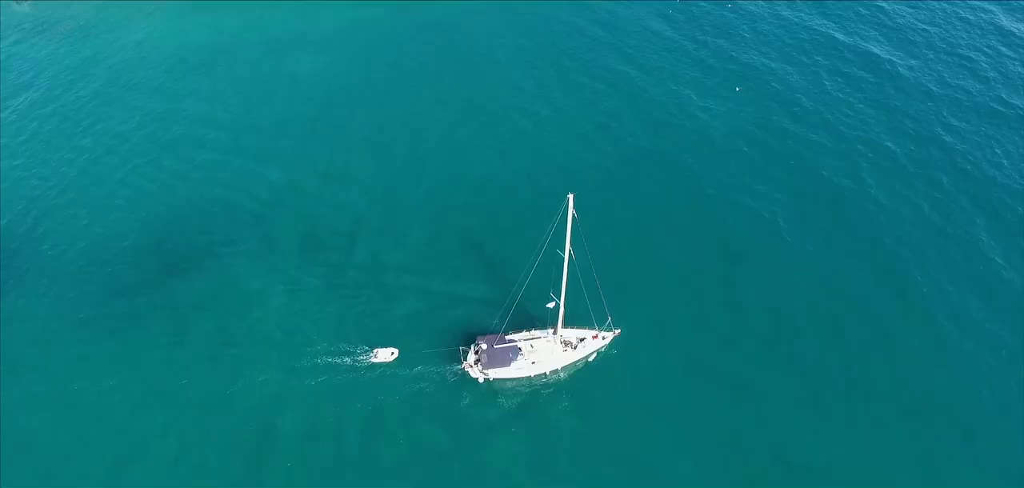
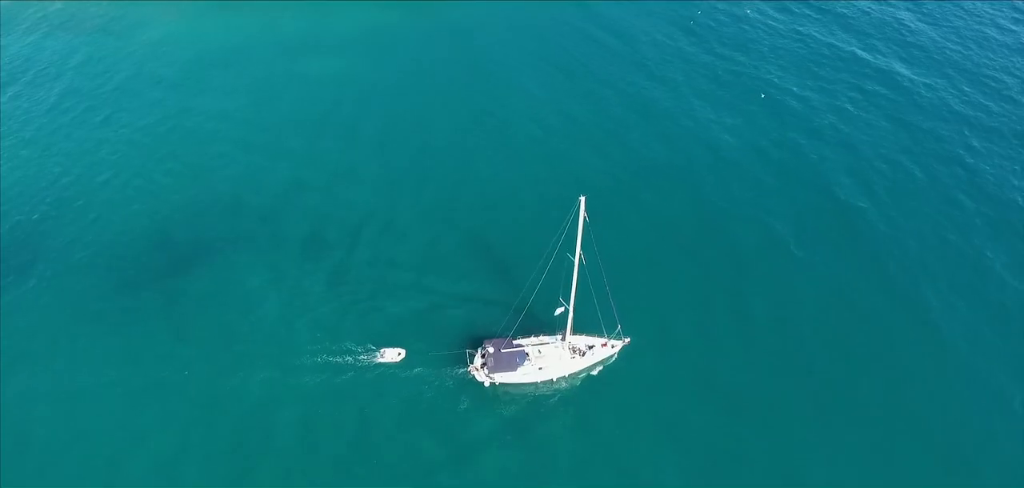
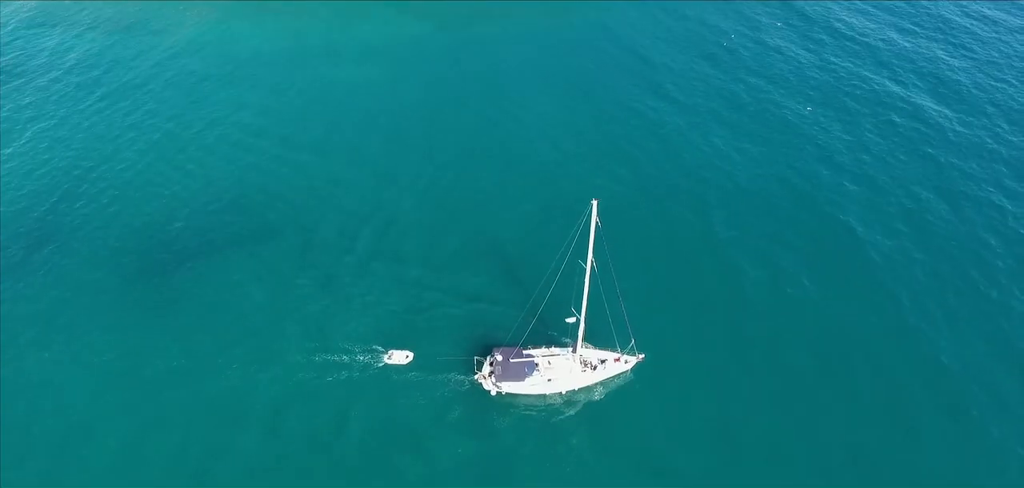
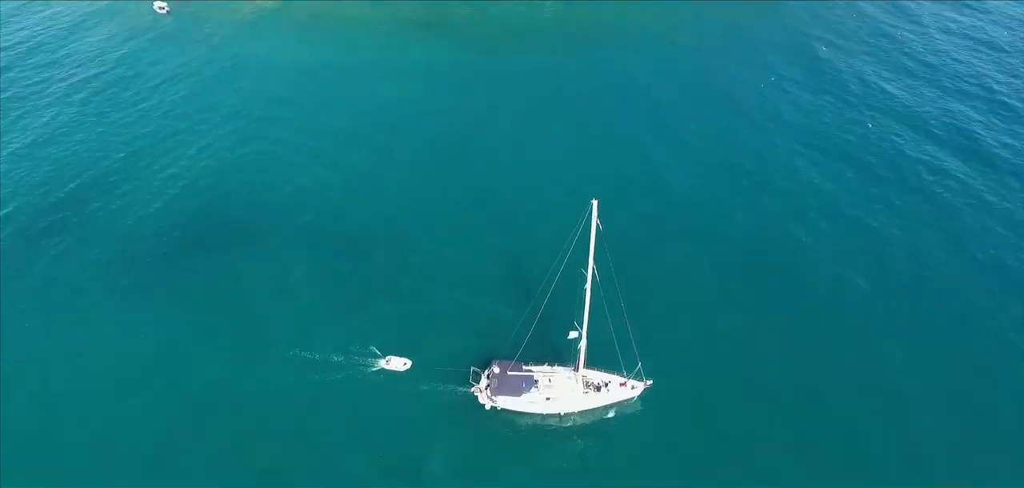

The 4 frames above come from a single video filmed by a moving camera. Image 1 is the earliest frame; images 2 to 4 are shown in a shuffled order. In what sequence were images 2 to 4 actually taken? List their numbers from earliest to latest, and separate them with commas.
2, 3, 4
